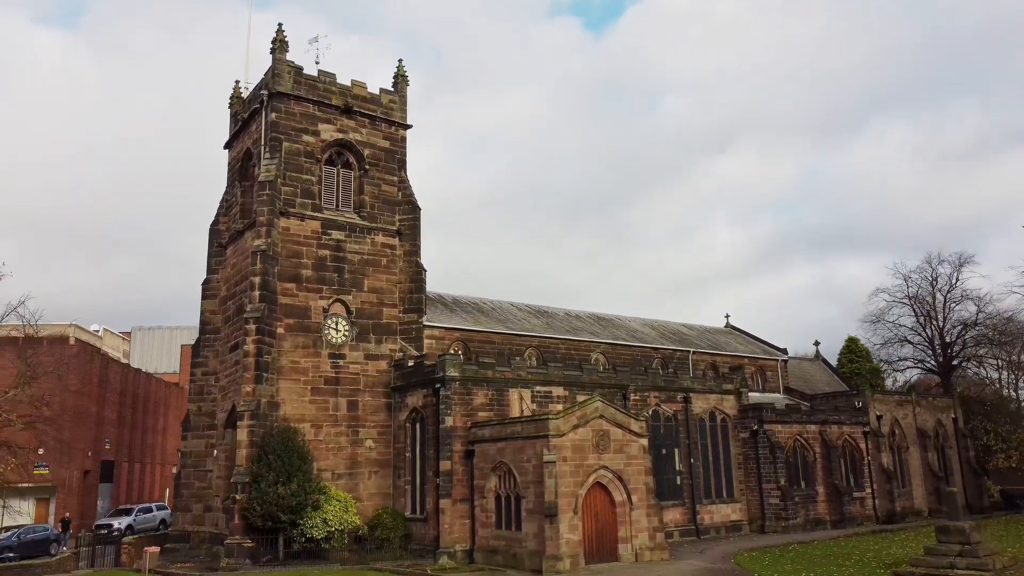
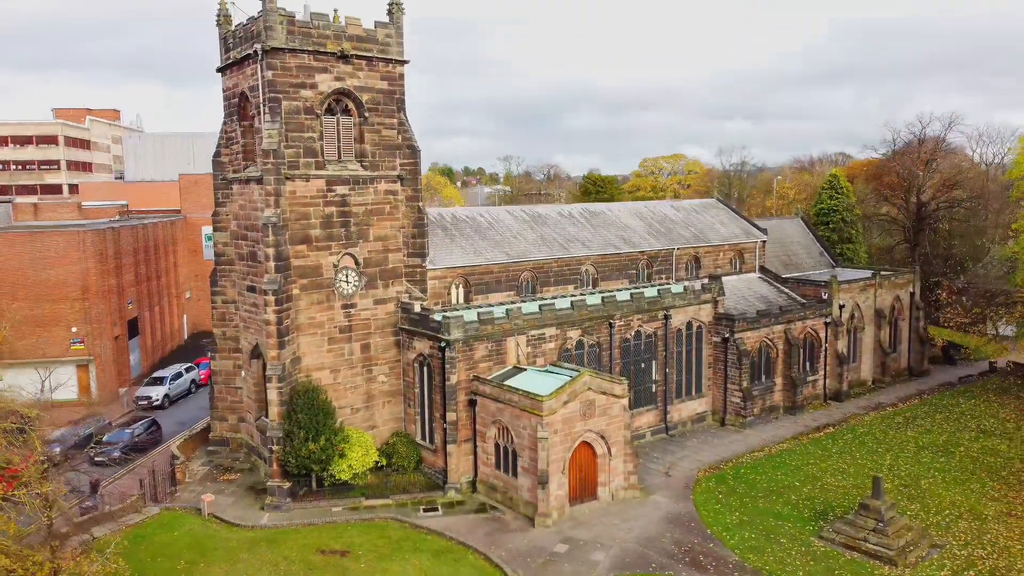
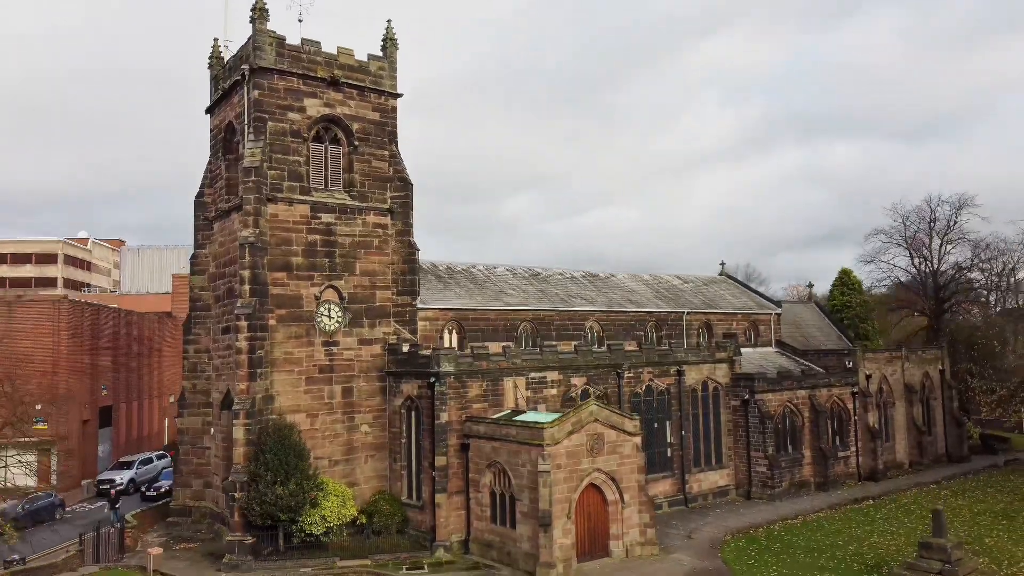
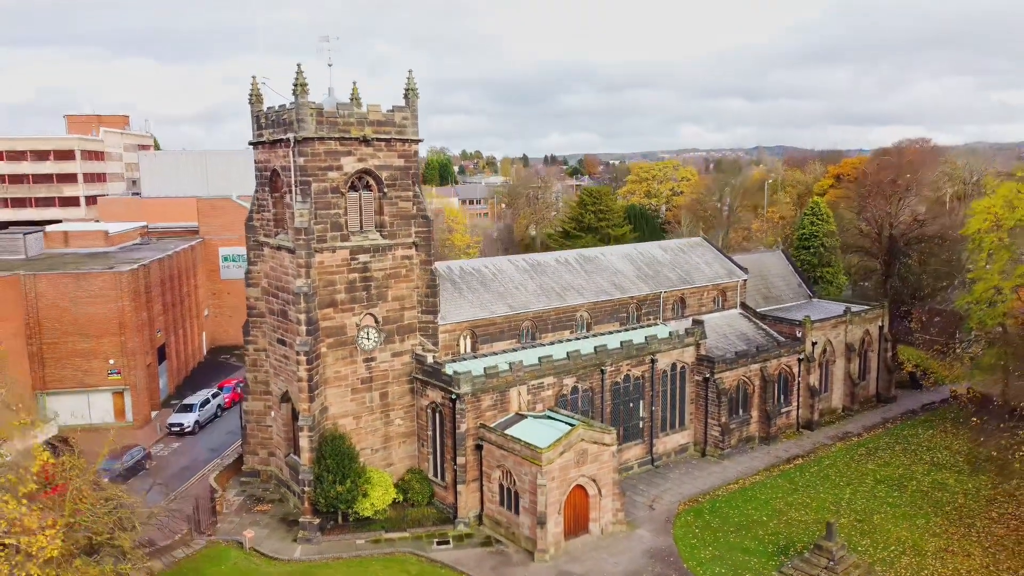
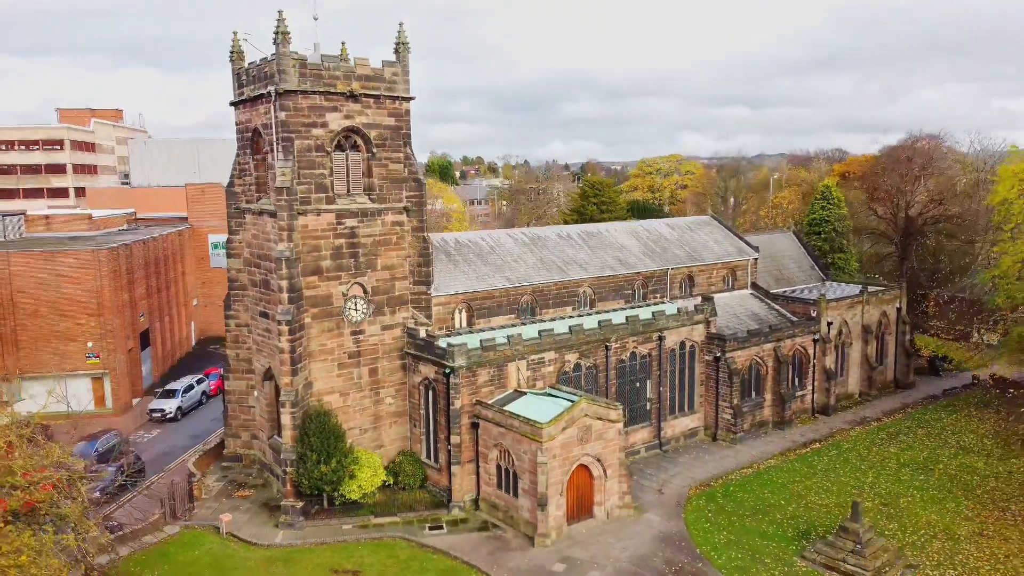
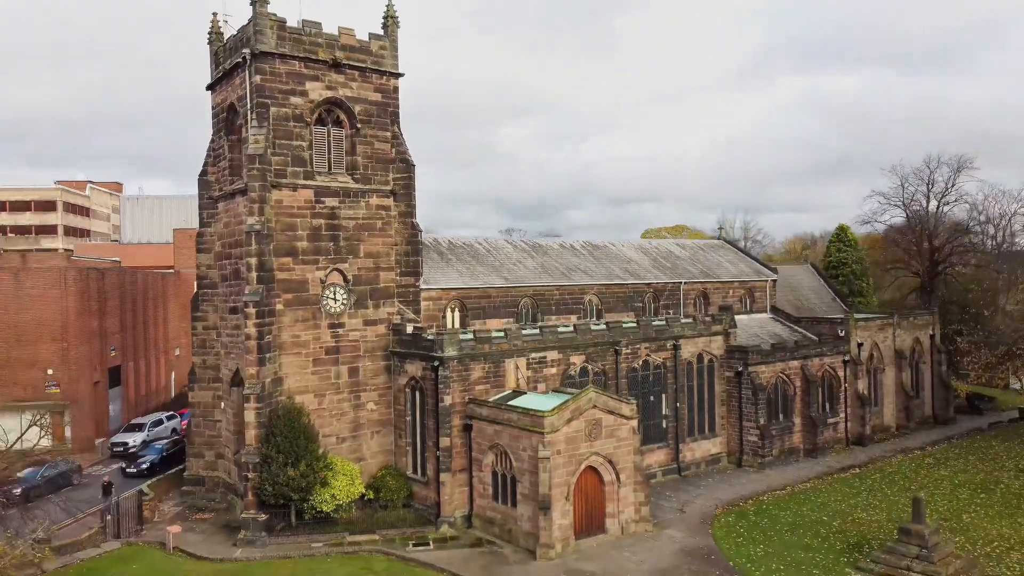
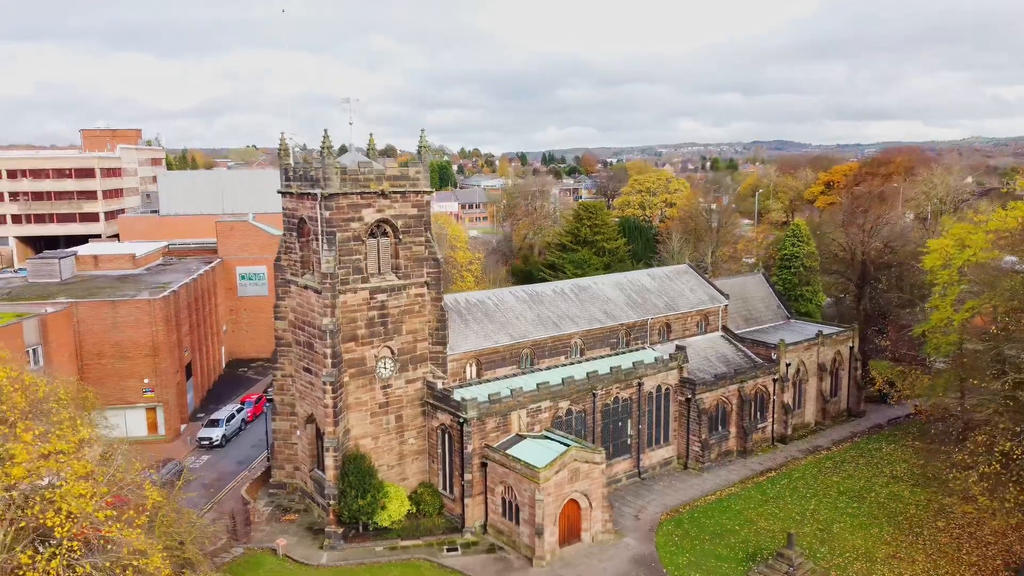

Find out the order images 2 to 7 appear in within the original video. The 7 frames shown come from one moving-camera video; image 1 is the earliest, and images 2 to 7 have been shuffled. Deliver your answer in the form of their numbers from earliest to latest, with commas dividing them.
3, 6, 2, 5, 4, 7
